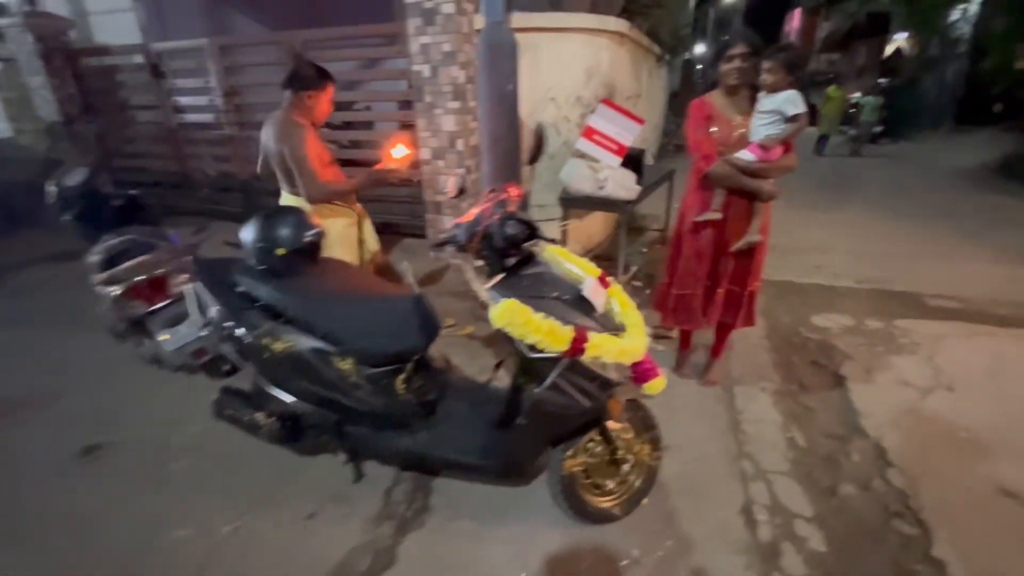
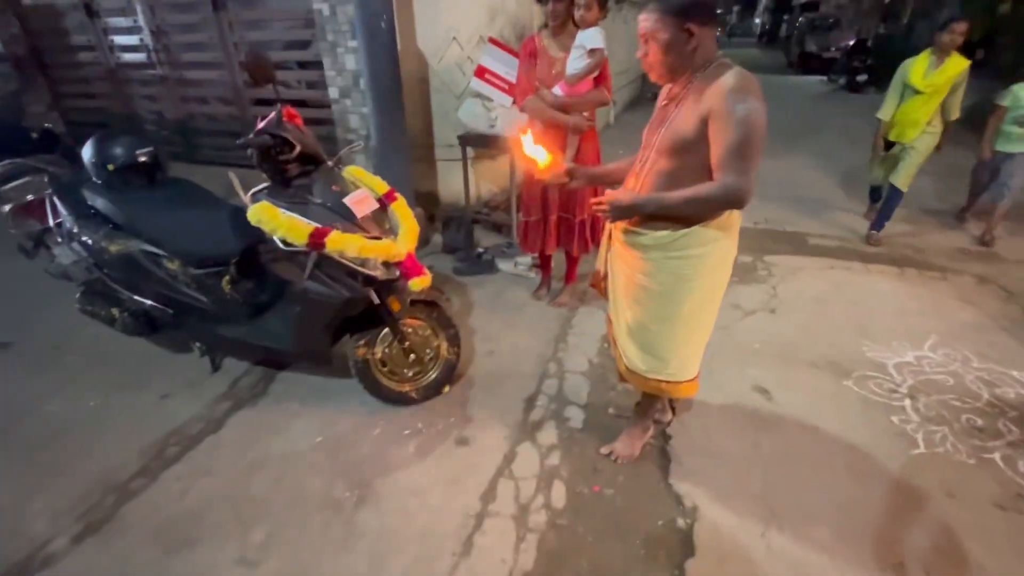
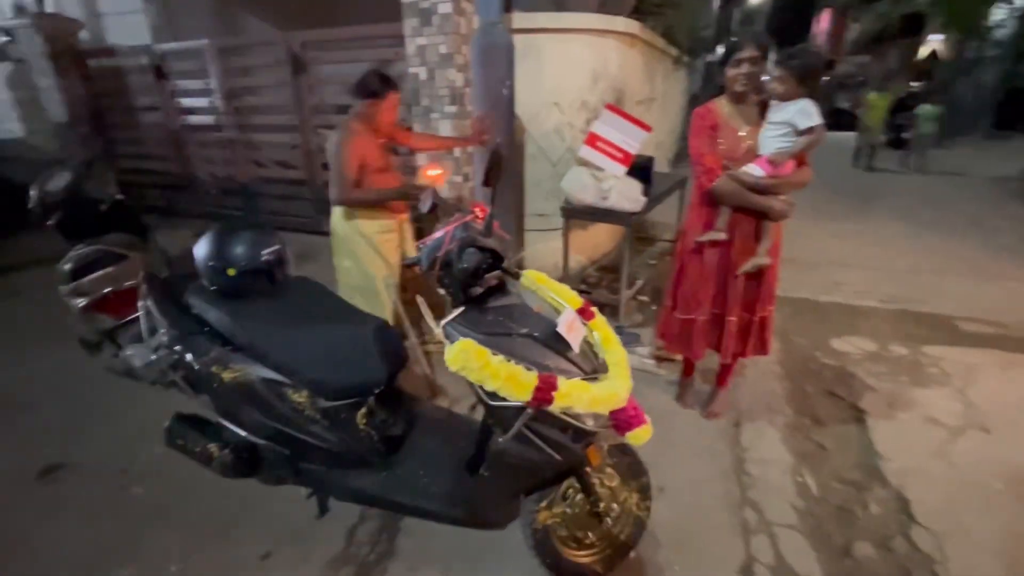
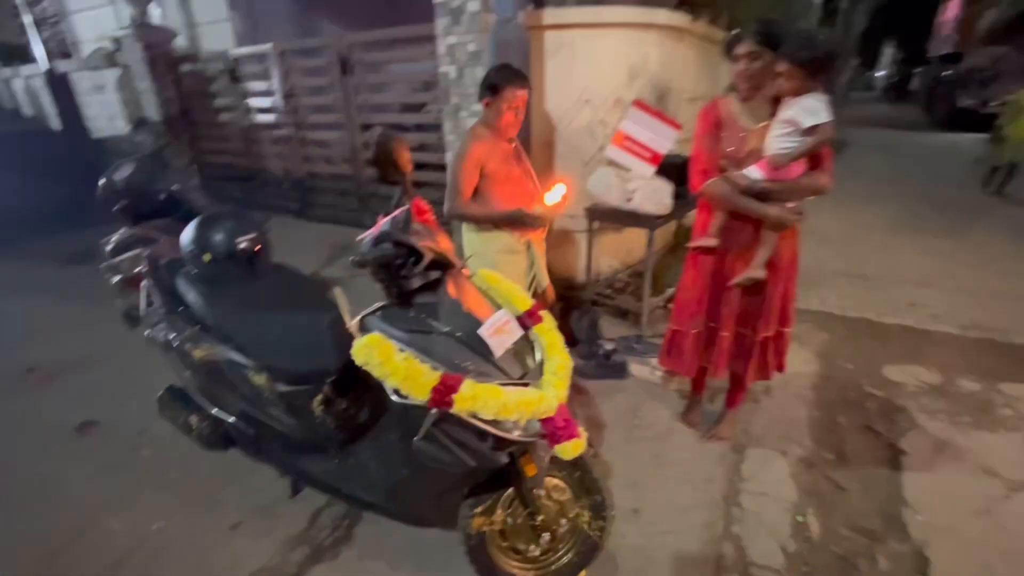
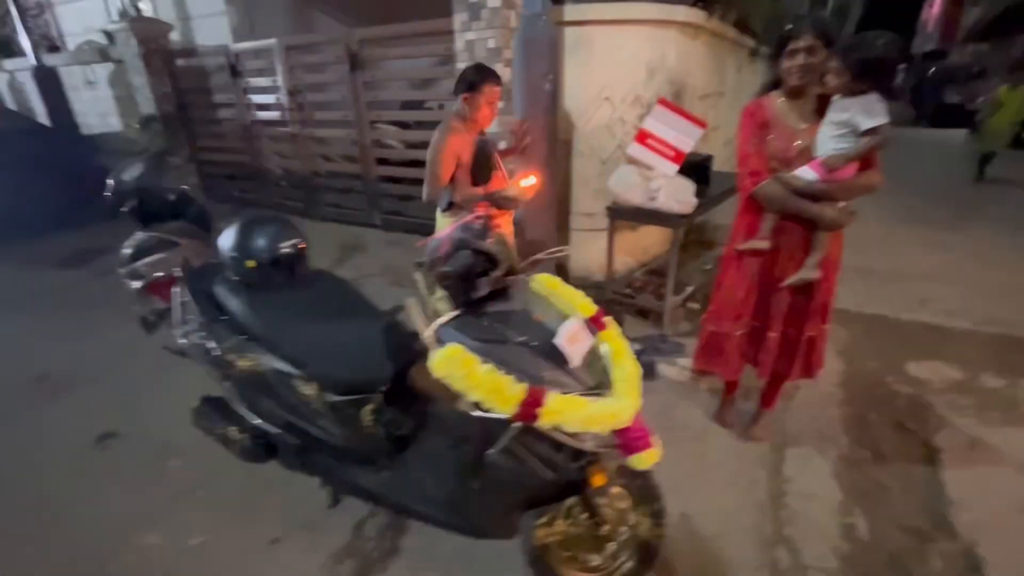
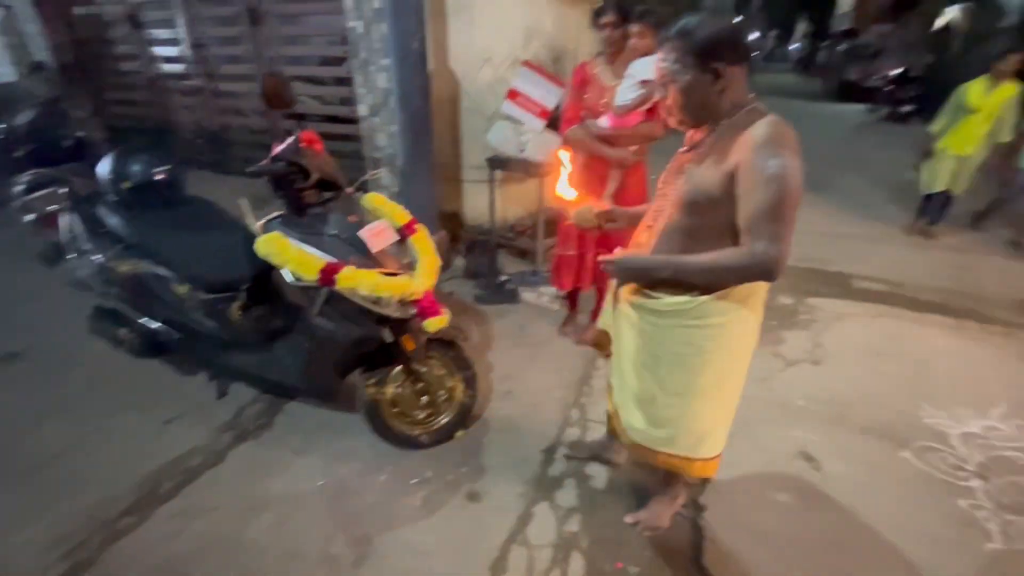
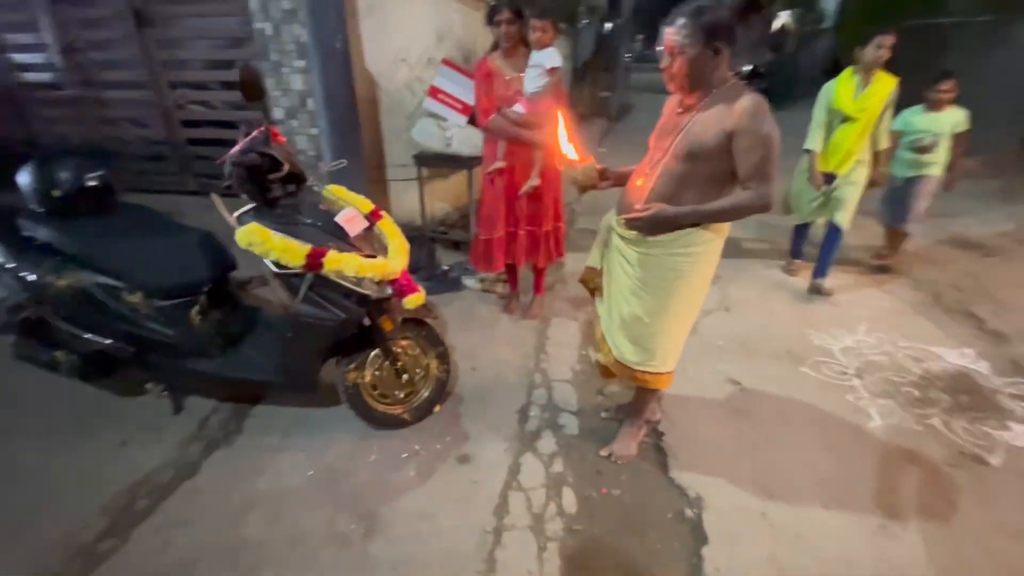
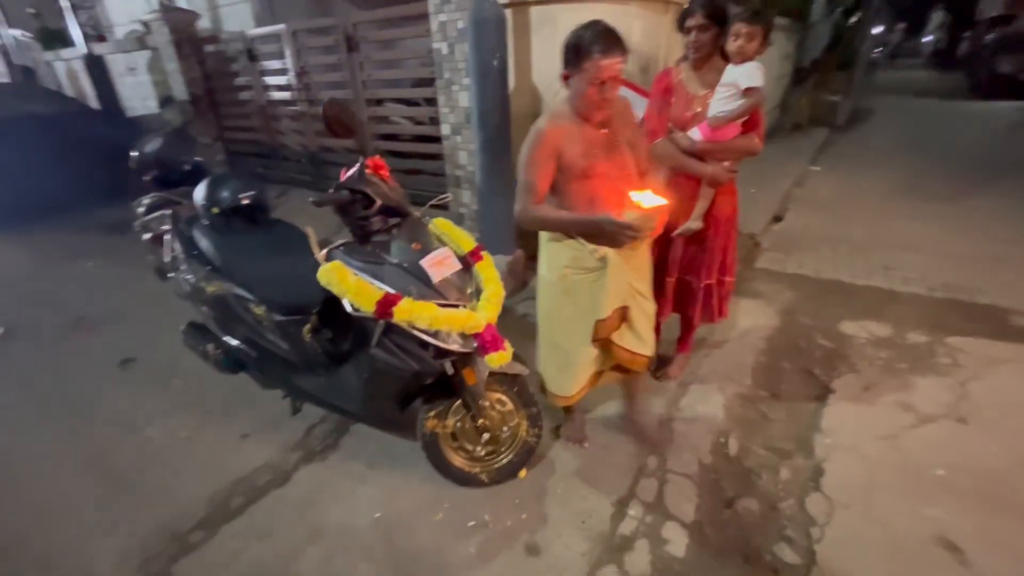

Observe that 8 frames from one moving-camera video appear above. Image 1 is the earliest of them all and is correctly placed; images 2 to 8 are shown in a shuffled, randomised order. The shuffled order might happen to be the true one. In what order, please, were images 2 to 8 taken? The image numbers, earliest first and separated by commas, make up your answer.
3, 5, 4, 8, 6, 2, 7
